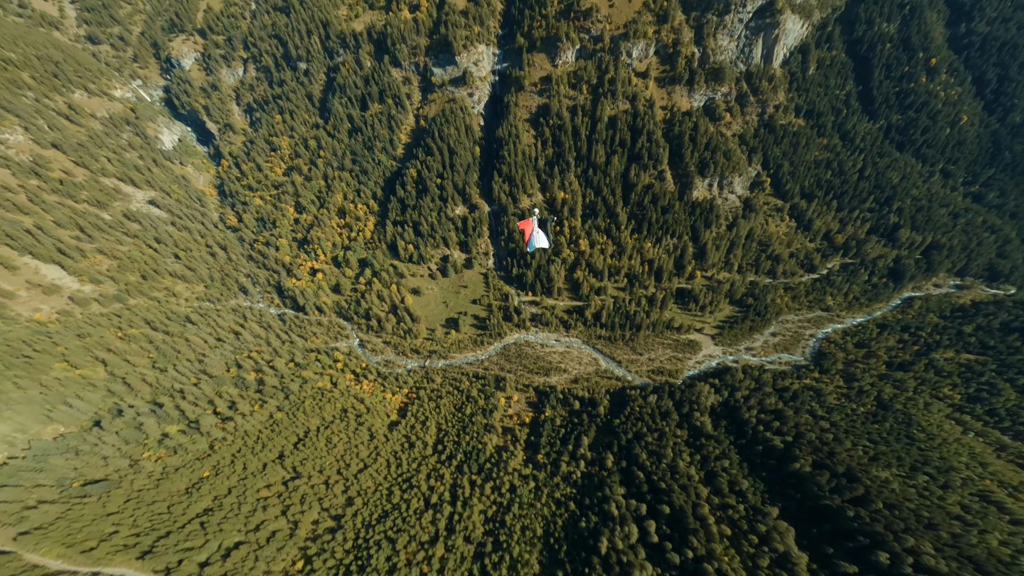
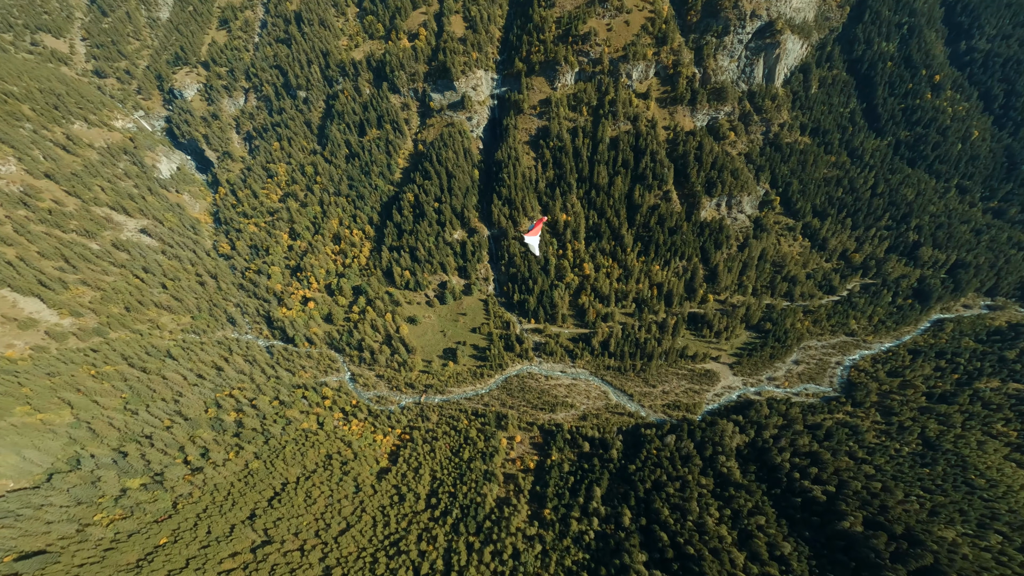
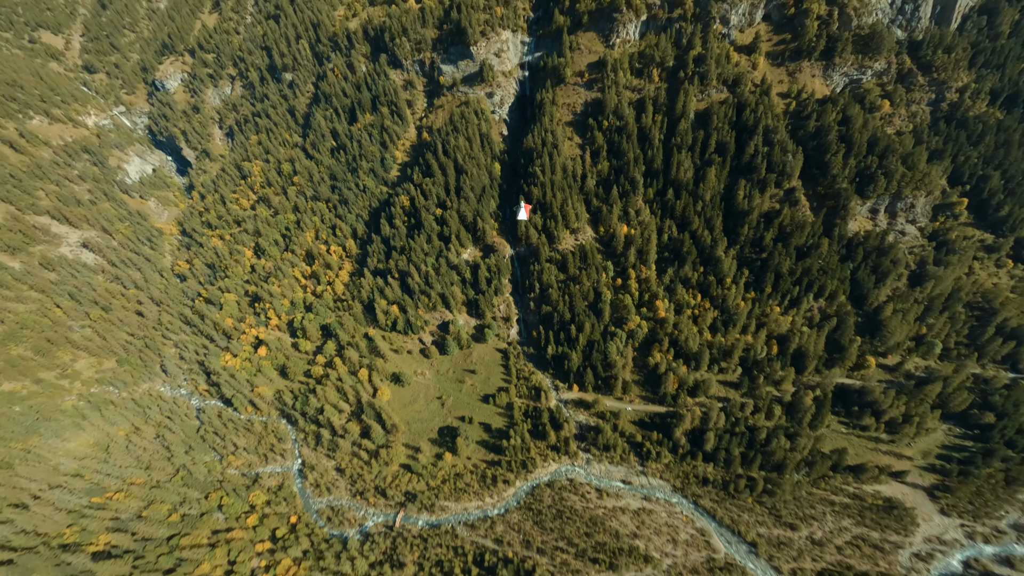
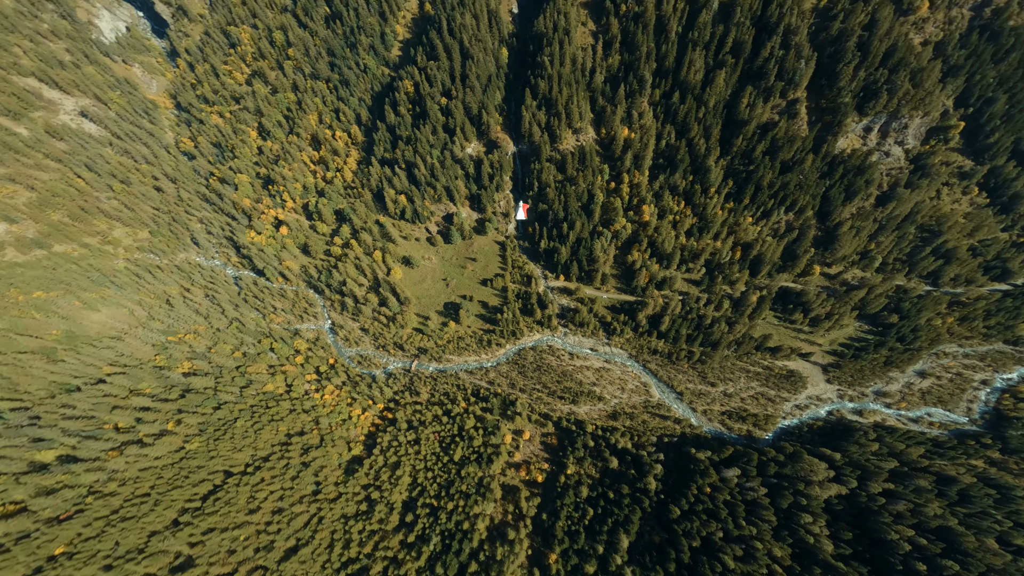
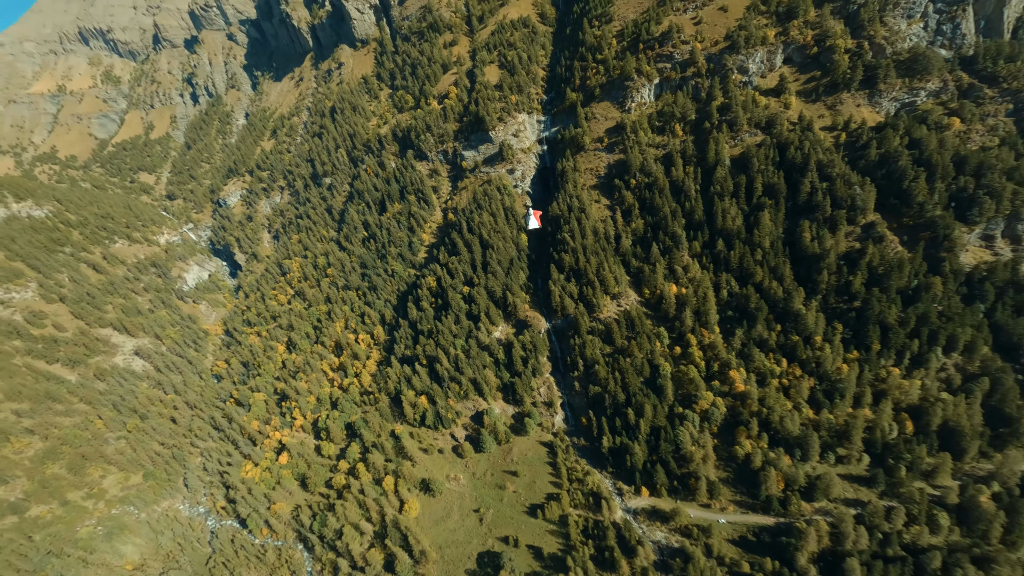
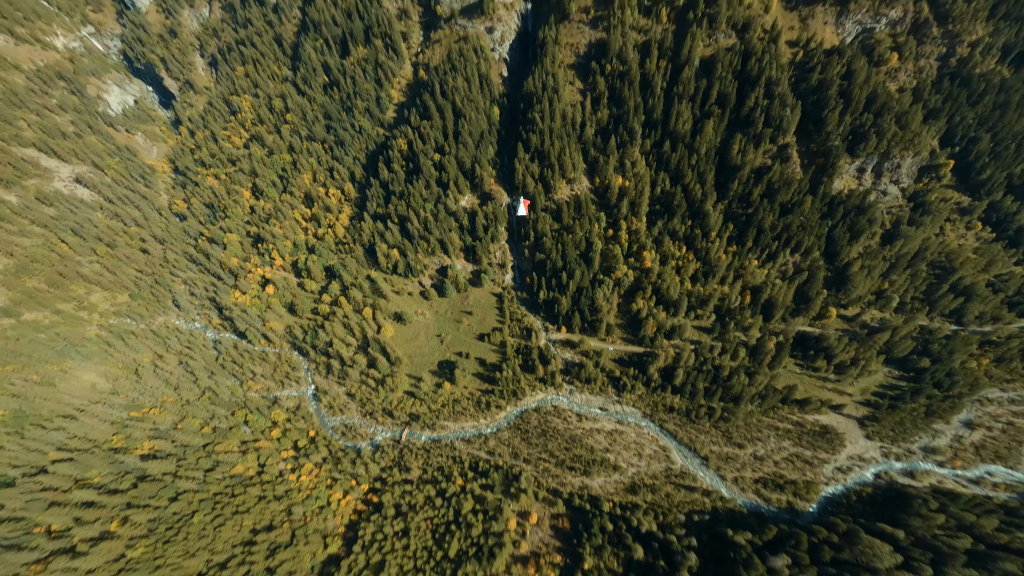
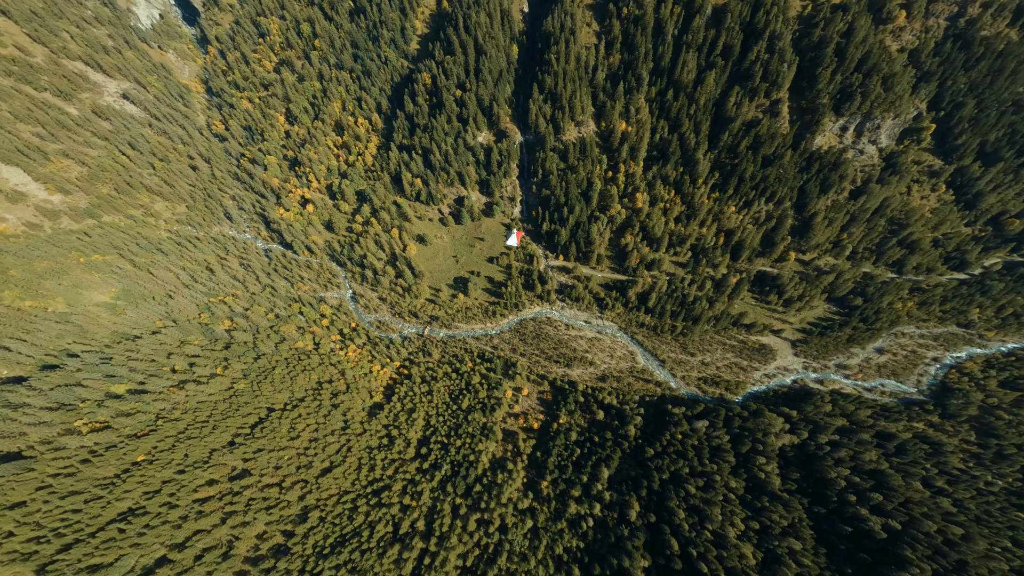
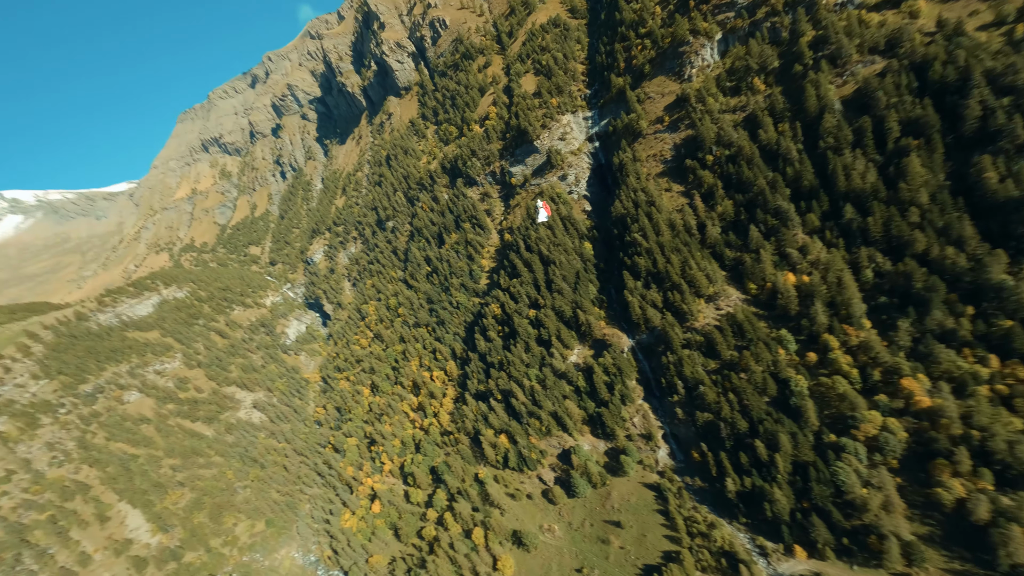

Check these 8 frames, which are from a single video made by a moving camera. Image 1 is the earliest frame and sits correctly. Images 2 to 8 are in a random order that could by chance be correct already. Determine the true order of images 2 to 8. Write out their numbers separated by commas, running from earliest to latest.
2, 7, 4, 6, 3, 5, 8
